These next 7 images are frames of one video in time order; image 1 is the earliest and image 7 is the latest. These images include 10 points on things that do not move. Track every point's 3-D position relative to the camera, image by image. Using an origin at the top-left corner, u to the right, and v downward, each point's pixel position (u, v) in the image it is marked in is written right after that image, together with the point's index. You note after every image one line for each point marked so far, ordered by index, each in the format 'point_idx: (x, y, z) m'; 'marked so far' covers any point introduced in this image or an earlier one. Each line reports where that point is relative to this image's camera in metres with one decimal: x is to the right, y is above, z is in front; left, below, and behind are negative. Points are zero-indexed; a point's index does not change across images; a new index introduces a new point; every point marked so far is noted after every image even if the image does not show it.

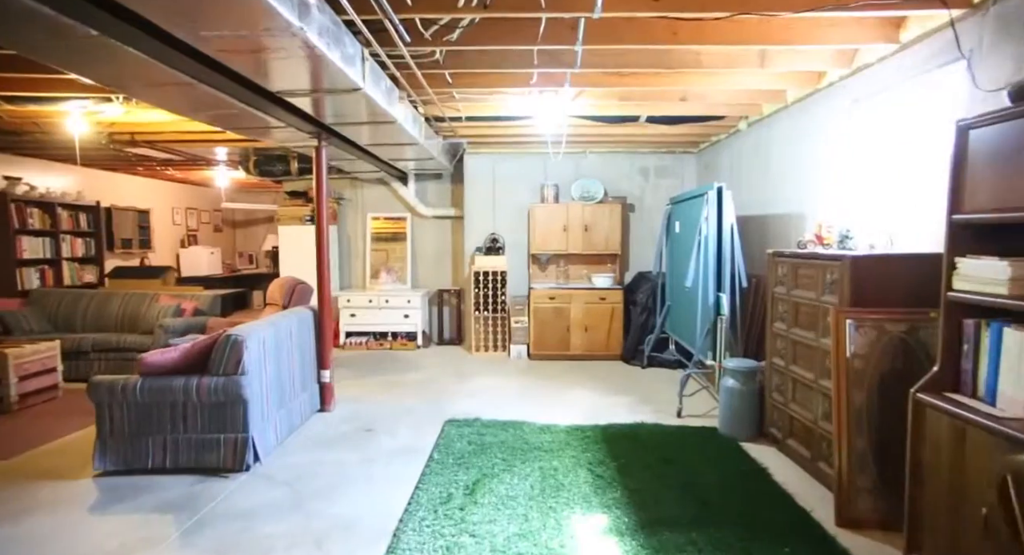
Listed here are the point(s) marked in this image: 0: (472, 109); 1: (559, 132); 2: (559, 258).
0: (-0.3, +1.4, +4.3) m
1: (+0.5, +1.5, +5.1) m
2: (+0.6, +0.2, +6.3) m
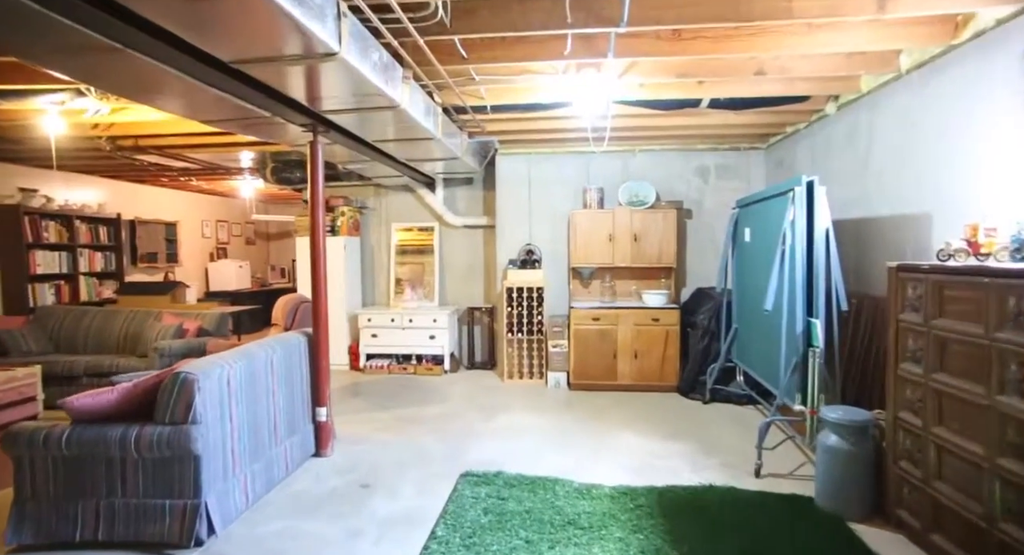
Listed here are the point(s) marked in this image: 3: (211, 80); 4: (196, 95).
0: (-0.1, +1.3, +3.6) m
1: (+0.8, +1.3, +4.4) m
2: (+1.0, +0.1, +5.5) m
3: (-1.5, +1.0, +2.5) m
4: (-1.6, +0.9, +2.5) m
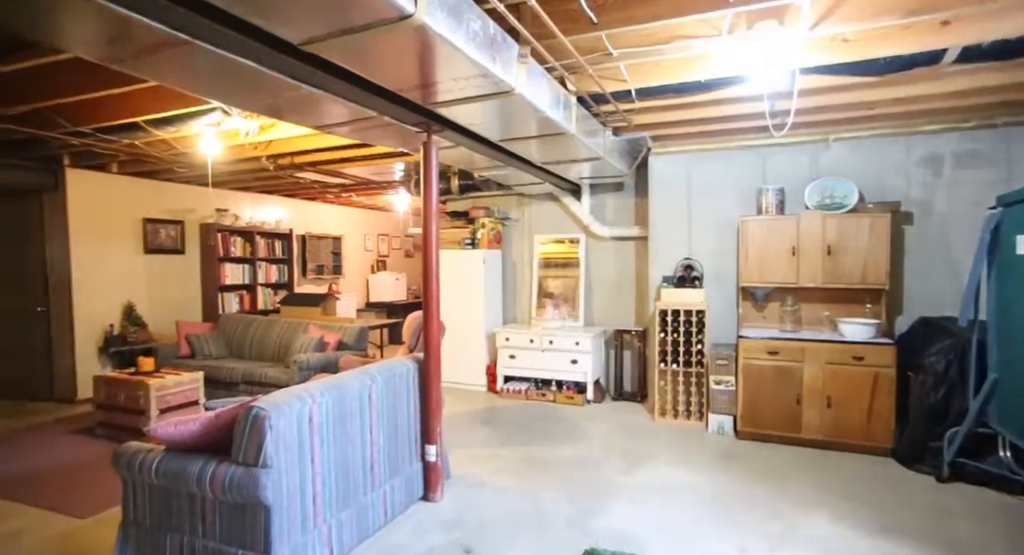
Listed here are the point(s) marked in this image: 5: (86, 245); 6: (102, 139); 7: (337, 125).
0: (+0.8, +1.2, +2.9) m
1: (+1.8, +1.1, +3.4) m
2: (+2.3, -0.1, +4.4) m
3: (-0.9, +0.9, +2.2) m
4: (-1.0, +0.8, +2.3) m
5: (-4.3, +0.3, +5.2) m
6: (-3.2, +1.1, +4.0) m
7: (-1.0, +0.8, +2.9) m
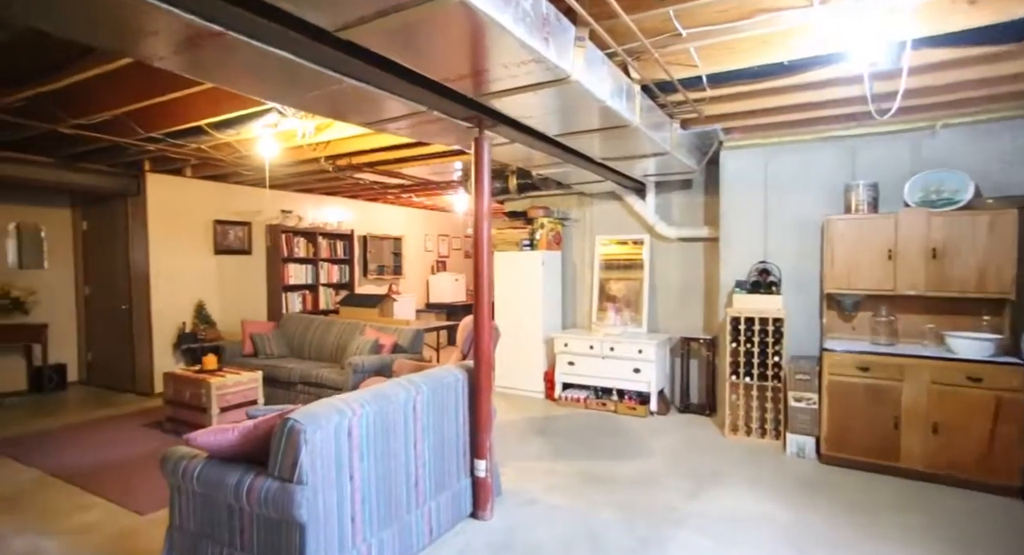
0: (+1.1, +1.1, +2.6) m
1: (+2.2, +1.1, +3.0) m
2: (+2.8, -0.2, +3.9) m
3: (-0.7, +0.9, +2.1) m
4: (-0.8, +0.8, +2.2) m
5: (-3.7, +0.4, +5.5) m
6: (-2.7, +1.1, +4.1) m
7: (-0.7, +0.8, +2.7) m
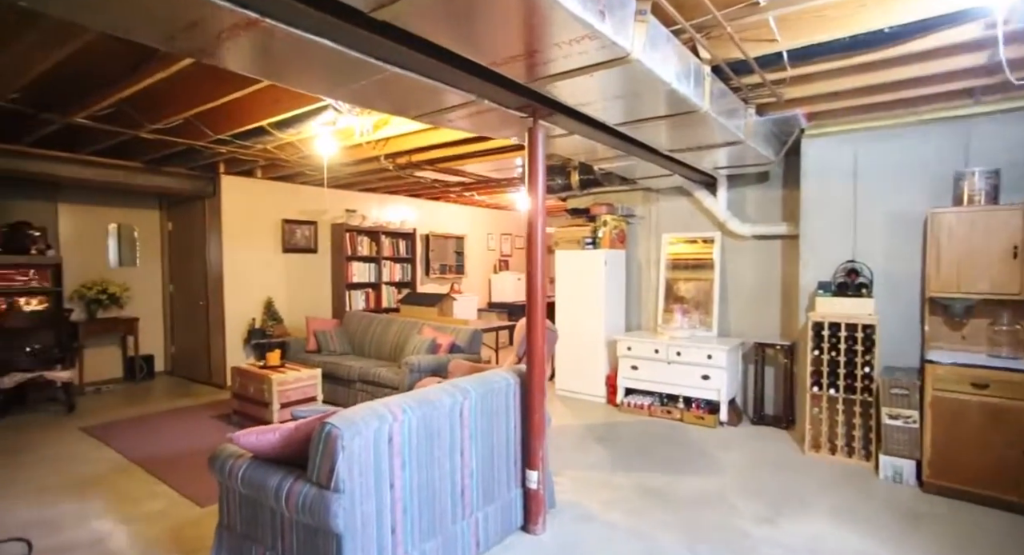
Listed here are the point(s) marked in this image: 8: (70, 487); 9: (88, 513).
0: (+1.3, +1.1, +2.3) m
1: (+2.5, +1.1, +2.5) m
2: (+3.2, -0.2, +3.4) m
3: (-0.5, +0.9, +2.0) m
4: (-0.6, +0.8, +2.1) m
5: (-3.1, +0.4, +5.8) m
6: (-2.2, +1.1, +4.3) m
7: (-0.4, +0.8, +2.6) m
8: (-2.7, -1.3, +3.2) m
9: (-2.3, -1.3, +2.8) m
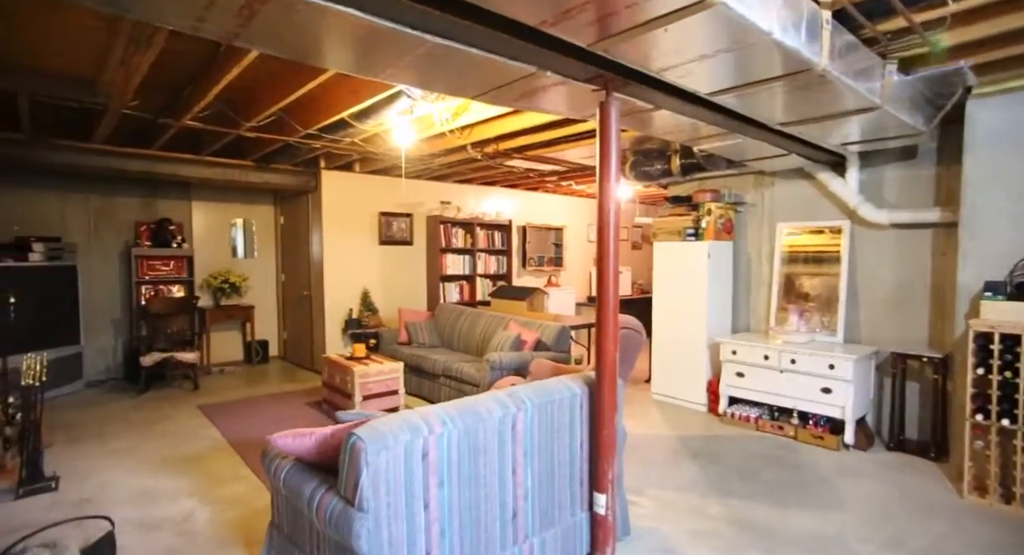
0: (+1.5, +1.1, +1.7) m
1: (+2.7, +1.1, +1.7) m
2: (+3.6, -0.2, +2.4) m
3: (-0.3, +0.9, +1.8) m
4: (-0.3, +0.8, +1.9) m
5: (-2.1, +0.5, +6.0) m
6: (-1.5, +1.2, +4.4) m
7: (-0.1, +0.9, +2.4) m
8: (-2.3, -1.2, +3.5) m
9: (-1.9, -1.2, +3.0) m
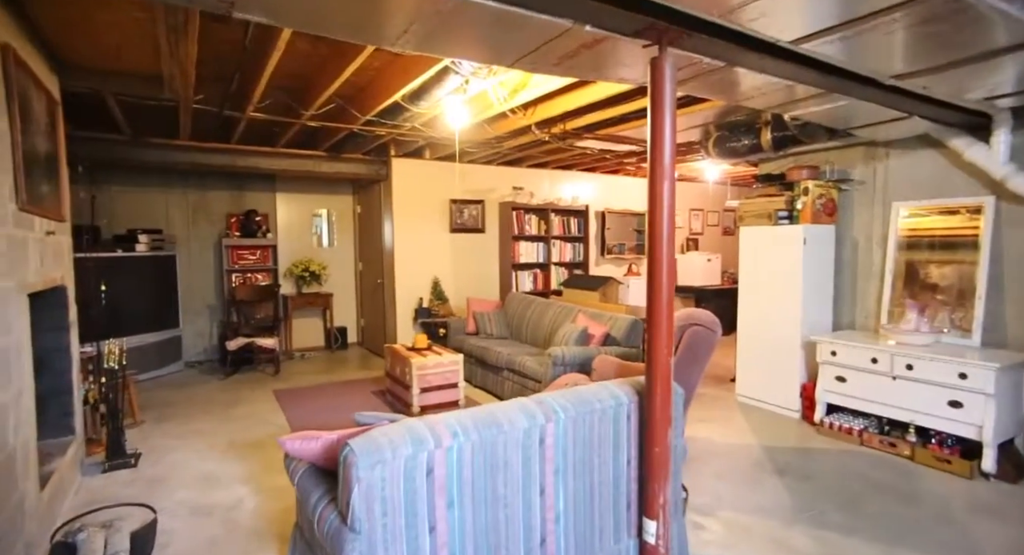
0: (+1.6, +1.1, +1.2) m
1: (+2.7, +1.1, +1.0) m
2: (+3.7, -0.2, +1.5) m
3: (-0.2, +0.9, +1.6) m
4: (-0.2, +0.9, +1.7) m
5: (-1.3, +0.6, +6.0) m
6: (-1.0, +1.3, +4.3) m
7: (+0.1, +0.9, +2.1) m
8: (-1.9, -1.2, +3.6) m
9: (-1.6, -1.2, +3.1) m
